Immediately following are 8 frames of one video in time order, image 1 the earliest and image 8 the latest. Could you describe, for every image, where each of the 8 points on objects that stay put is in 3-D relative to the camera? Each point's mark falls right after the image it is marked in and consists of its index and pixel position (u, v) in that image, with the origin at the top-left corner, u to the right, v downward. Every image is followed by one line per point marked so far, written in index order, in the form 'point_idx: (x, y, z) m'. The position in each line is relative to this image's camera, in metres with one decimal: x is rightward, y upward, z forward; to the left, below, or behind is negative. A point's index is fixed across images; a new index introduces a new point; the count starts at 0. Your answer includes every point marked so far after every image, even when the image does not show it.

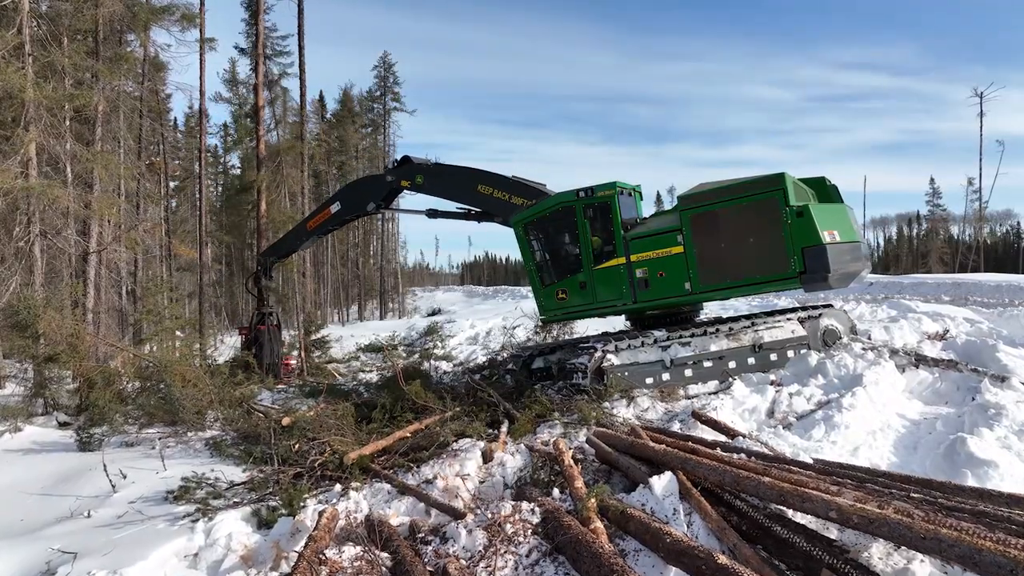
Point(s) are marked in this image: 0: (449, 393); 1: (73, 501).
0: (-0.7, -1.2, +7.5) m
1: (-3.5, -1.7, +5.2) m
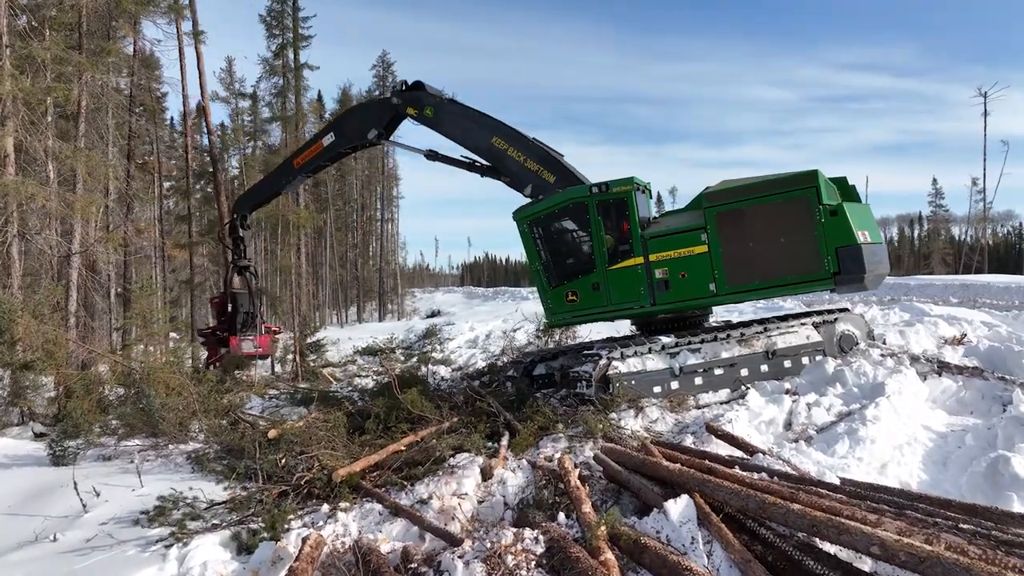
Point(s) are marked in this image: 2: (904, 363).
0: (-0.7, -1.2, +7.2) m
1: (-3.5, -1.7, +4.9) m
2: (+4.2, -0.8, +7.1) m
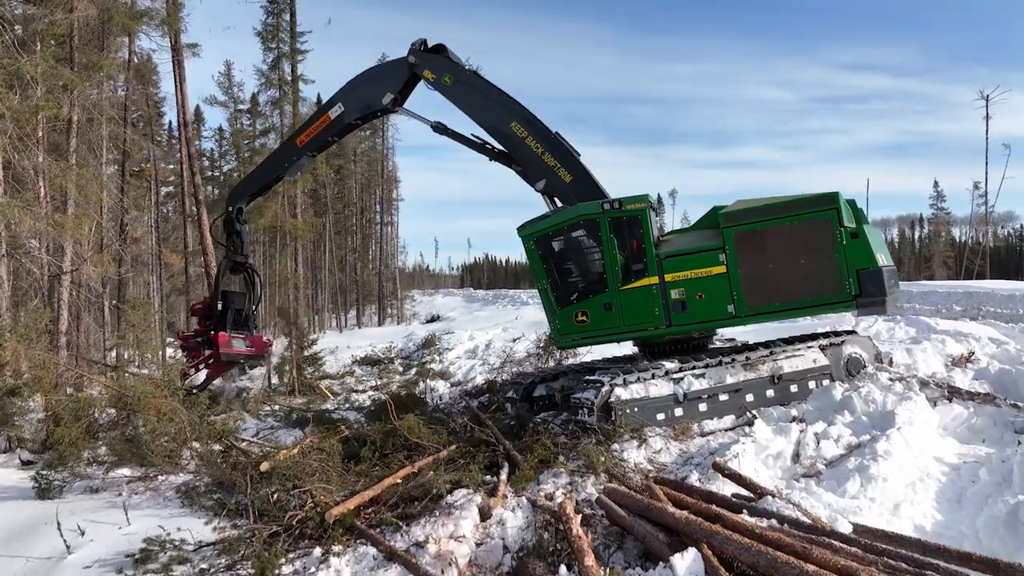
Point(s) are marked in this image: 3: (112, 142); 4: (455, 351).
0: (-0.7, -1.5, +7.0) m
1: (-3.5, -2.0, +4.7) m
2: (+4.2, -1.1, +6.9) m
3: (-6.9, +2.5, +11.3) m
4: (-1.5, -1.7, +17.3) m
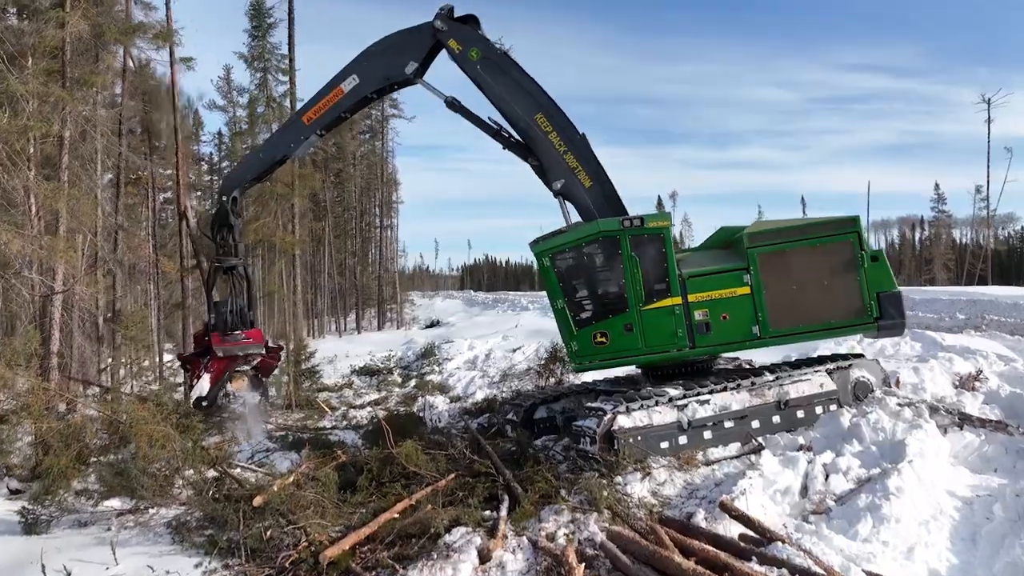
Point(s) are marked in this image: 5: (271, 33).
0: (-0.7, -1.7, +6.8) m
1: (-3.5, -2.2, +4.5) m
2: (+4.2, -1.3, +6.8) m
3: (-6.9, +2.3, +11.2) m
4: (-1.5, -1.9, +17.2) m
5: (-6.2, +6.6, +17.1) m
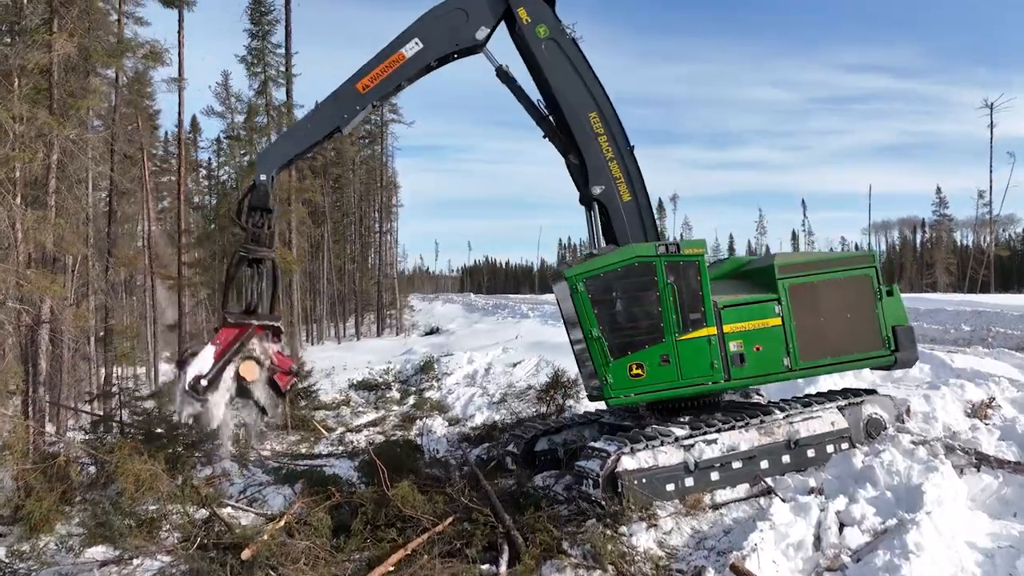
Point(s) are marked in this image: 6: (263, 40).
0: (-0.7, -2.1, +6.6) m
1: (-3.5, -2.6, +4.3) m
2: (+4.2, -1.6, +6.5) m
3: (-6.9, +1.9, +10.9) m
4: (-1.5, -2.3, +16.9) m
5: (-6.2, +6.2, +16.8) m
6: (-6.4, +6.1, +16.8) m
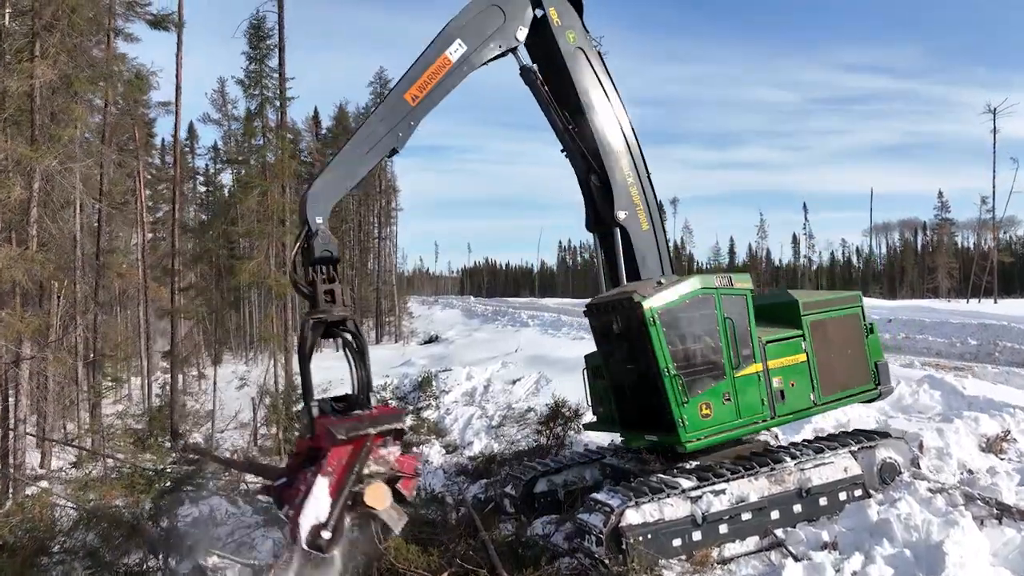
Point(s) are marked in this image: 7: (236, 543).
0: (-0.7, -2.5, +6.3) m
1: (-3.5, -3.0, +4.0) m
2: (+4.2, -2.0, +6.2) m
3: (-6.9, +1.5, +10.6) m
4: (-1.5, -2.7, +16.6) m
5: (-6.3, +5.8, +16.5) m
6: (-6.4, +5.7, +16.5) m
7: (-3.0, -2.8, +7.1) m
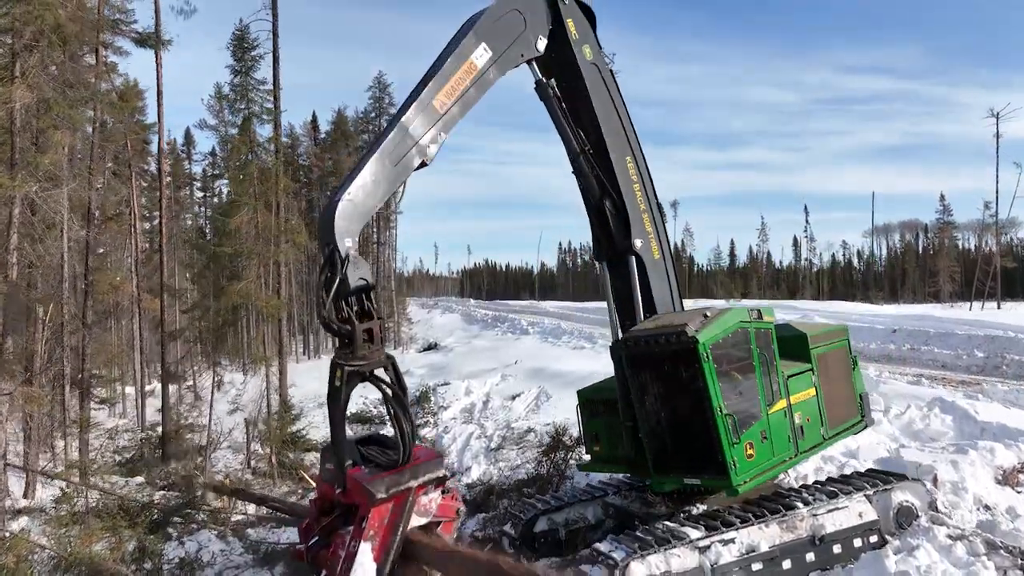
0: (-0.7, -2.8, +6.0) m
1: (-3.5, -3.3, +3.7) m
2: (+4.2, -2.4, +5.9) m
3: (-6.9, +1.2, +10.3) m
4: (-1.5, -3.0, +16.3) m
5: (-6.3, +5.5, +16.2) m
6: (-6.4, +5.4, +16.2) m
7: (-3.0, -3.1, +6.8) m
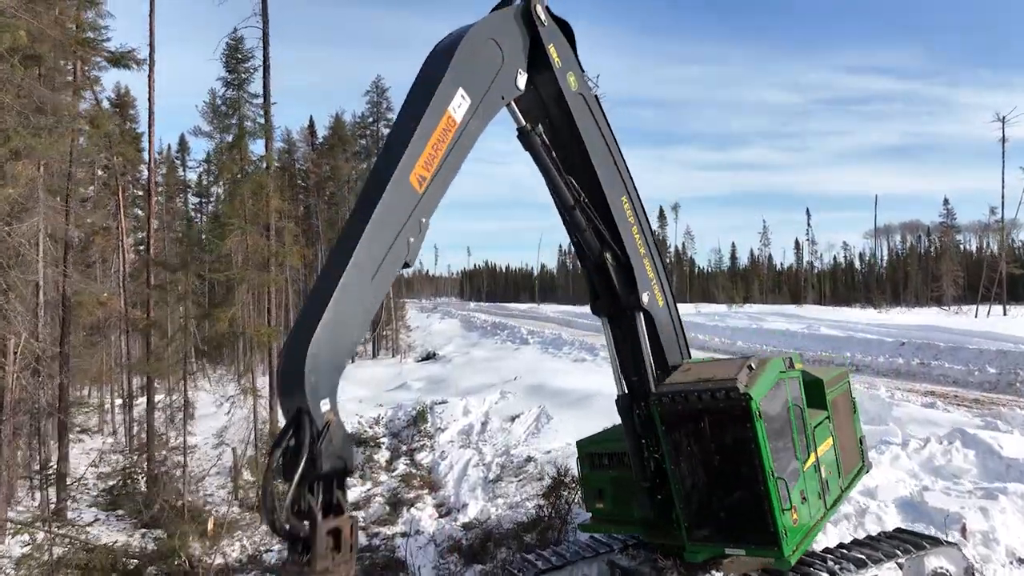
0: (-0.8, -3.3, +5.4) m
1: (-3.5, -3.7, +3.2) m
2: (+4.2, -2.8, +5.4) m
3: (-6.9, +0.7, +9.8) m
4: (-1.5, -3.5, +15.8) m
5: (-6.3, +5.0, +15.7) m
6: (-6.5, +4.9, +15.7) m
7: (-3.0, -3.5, +6.3) m
